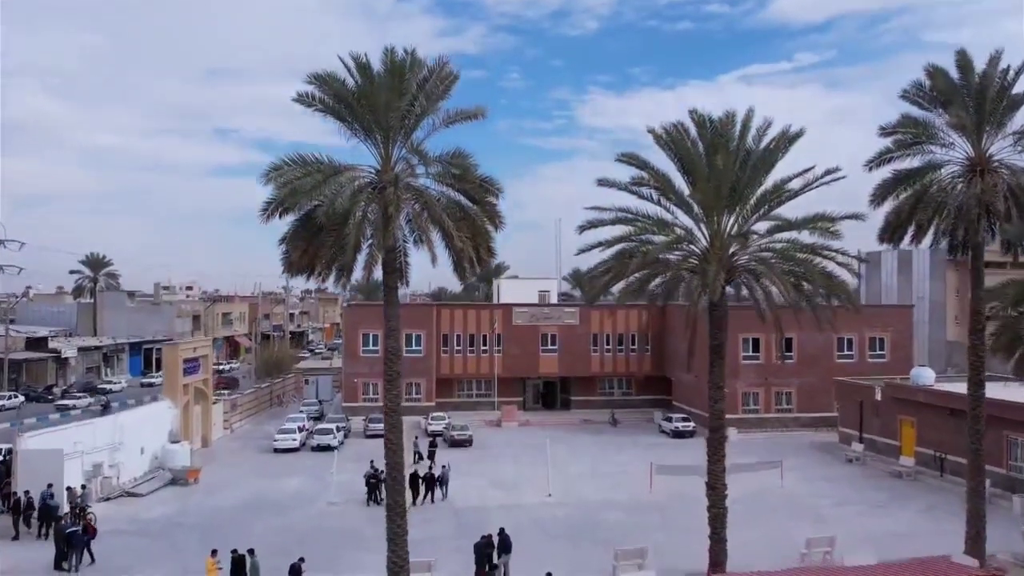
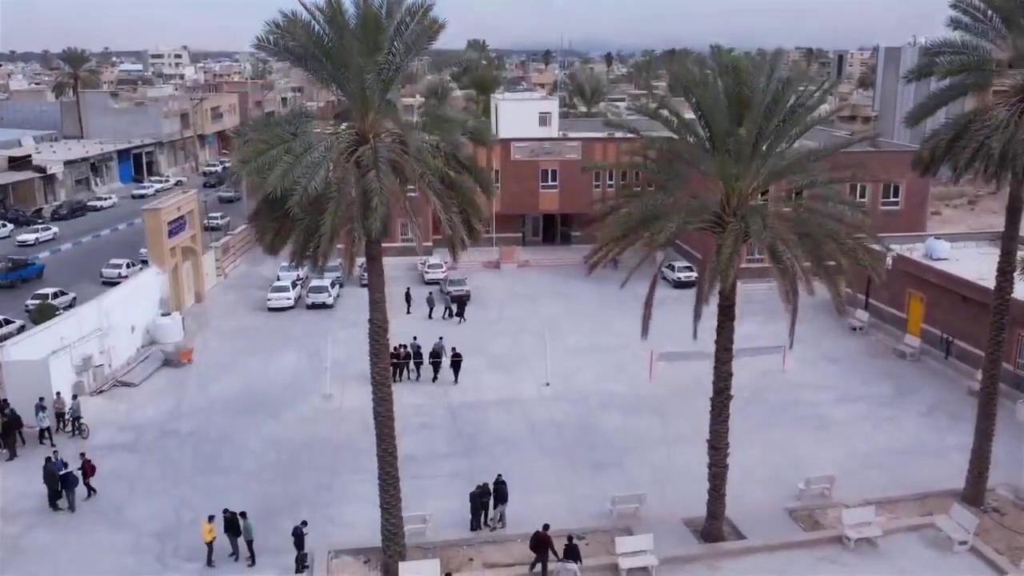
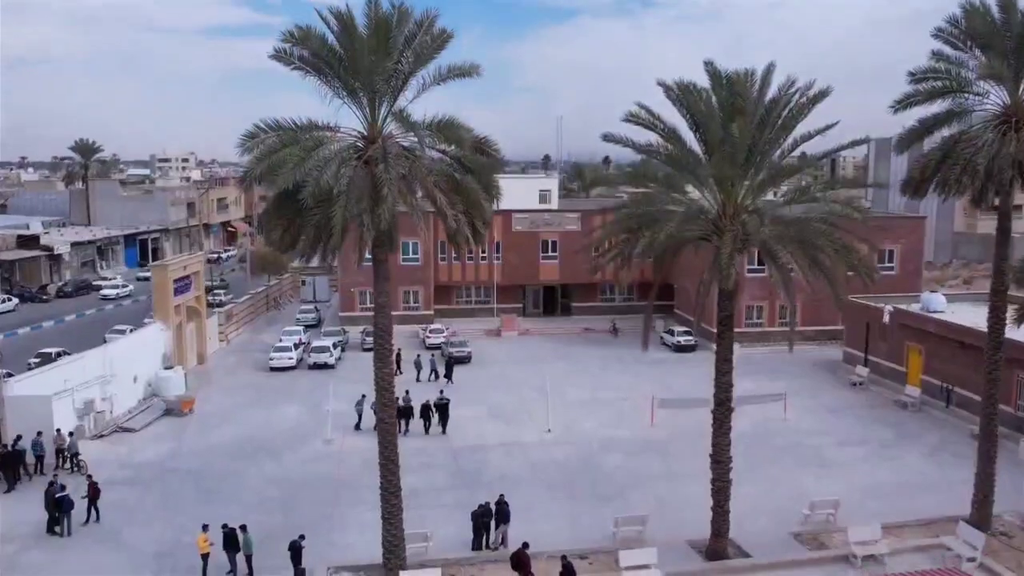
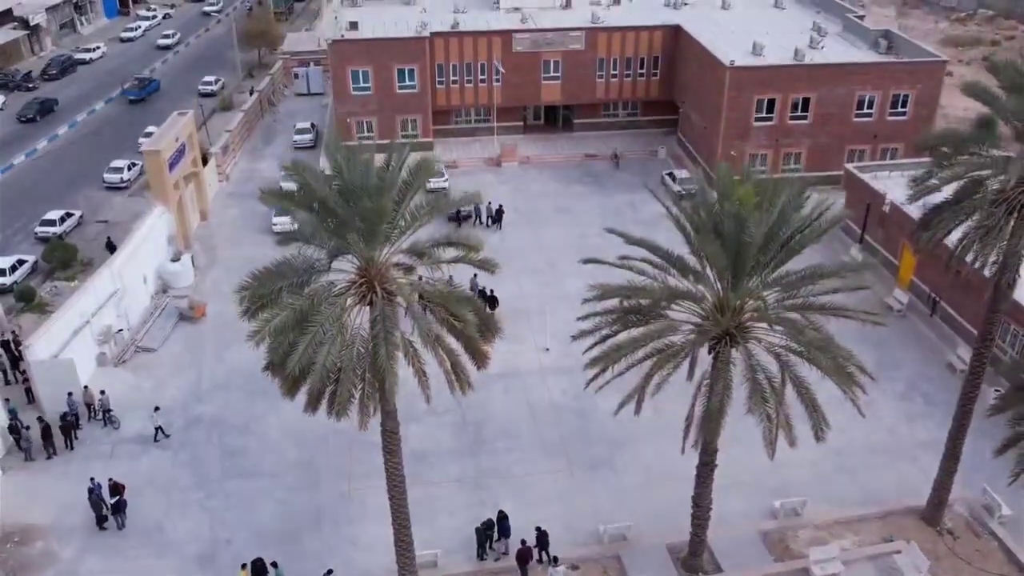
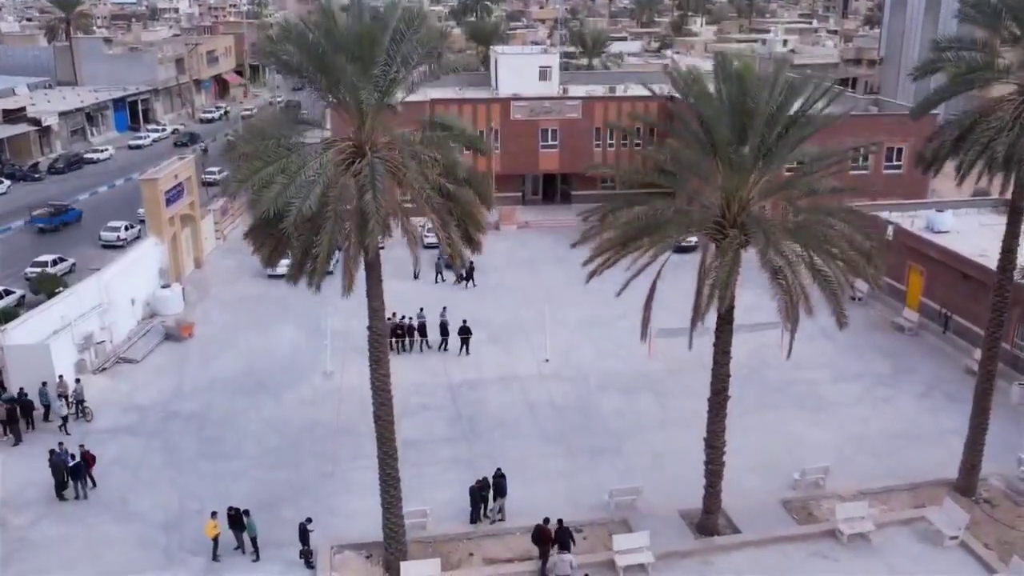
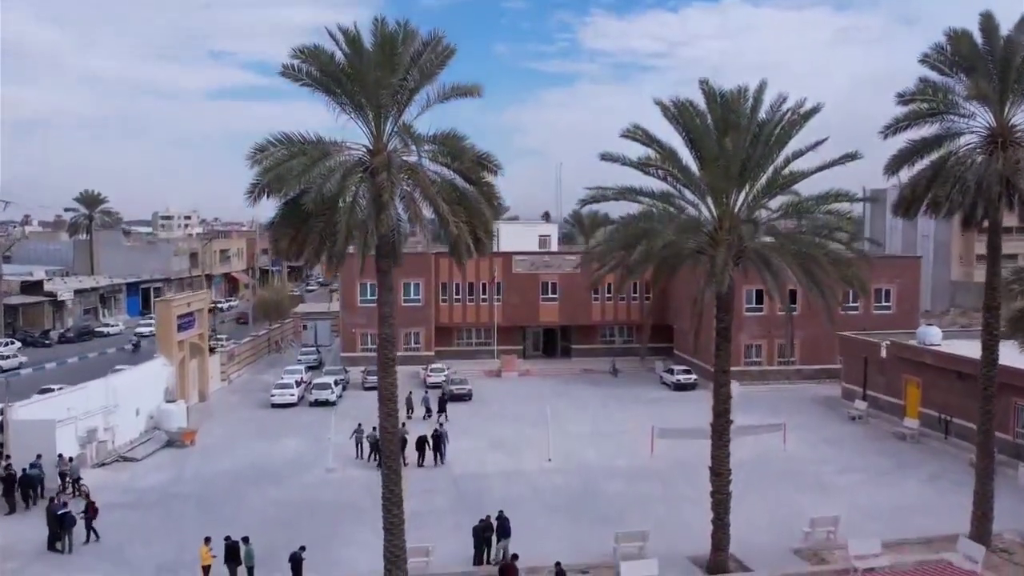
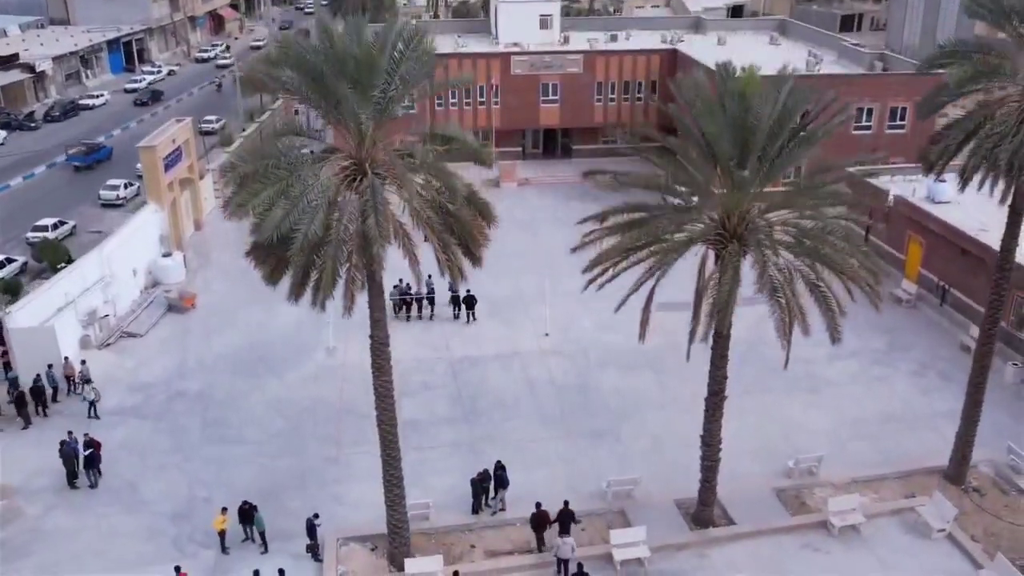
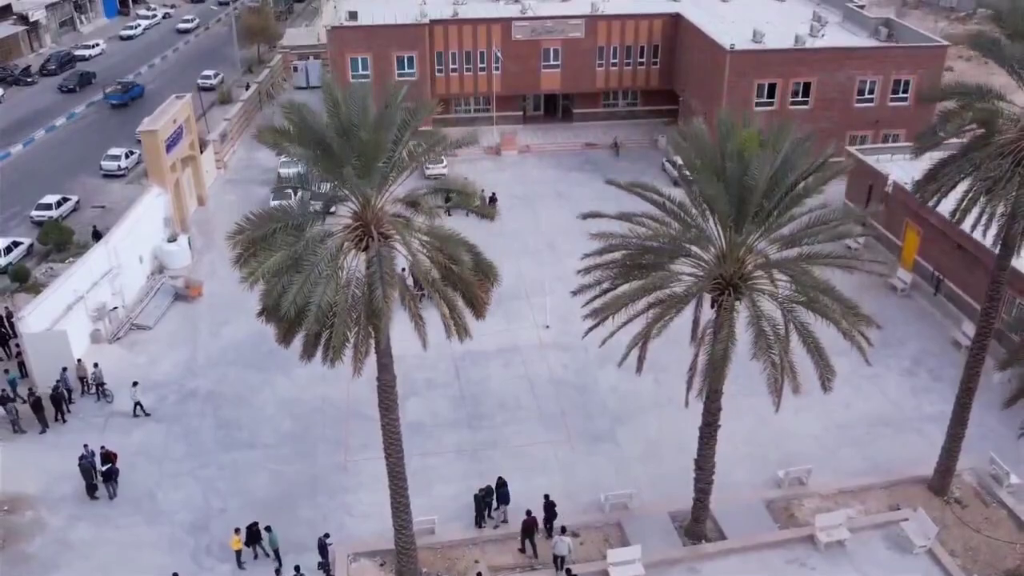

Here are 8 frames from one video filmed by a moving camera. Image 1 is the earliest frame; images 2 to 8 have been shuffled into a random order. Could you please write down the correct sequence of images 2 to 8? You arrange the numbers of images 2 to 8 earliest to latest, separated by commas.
6, 3, 2, 5, 7, 8, 4
